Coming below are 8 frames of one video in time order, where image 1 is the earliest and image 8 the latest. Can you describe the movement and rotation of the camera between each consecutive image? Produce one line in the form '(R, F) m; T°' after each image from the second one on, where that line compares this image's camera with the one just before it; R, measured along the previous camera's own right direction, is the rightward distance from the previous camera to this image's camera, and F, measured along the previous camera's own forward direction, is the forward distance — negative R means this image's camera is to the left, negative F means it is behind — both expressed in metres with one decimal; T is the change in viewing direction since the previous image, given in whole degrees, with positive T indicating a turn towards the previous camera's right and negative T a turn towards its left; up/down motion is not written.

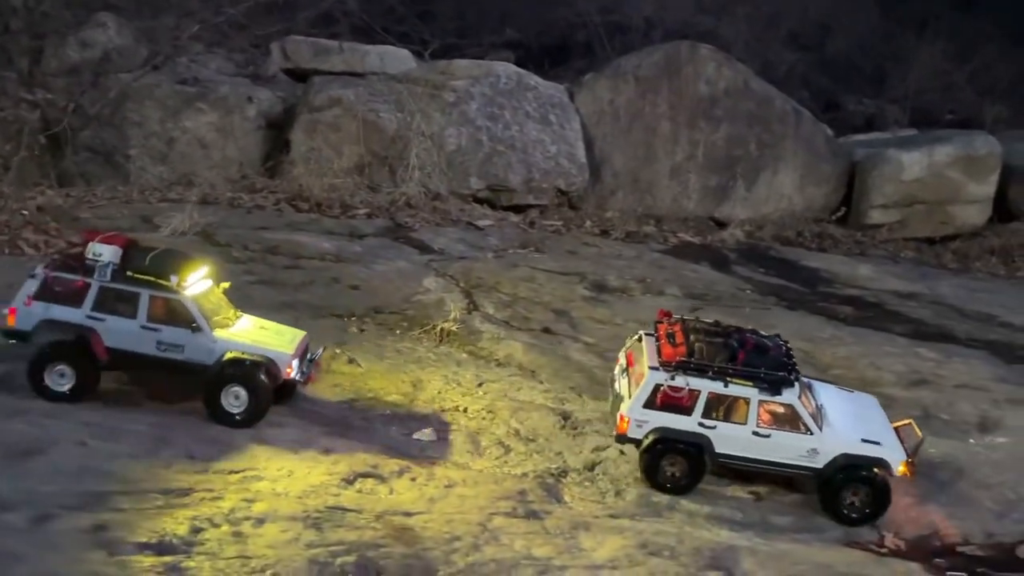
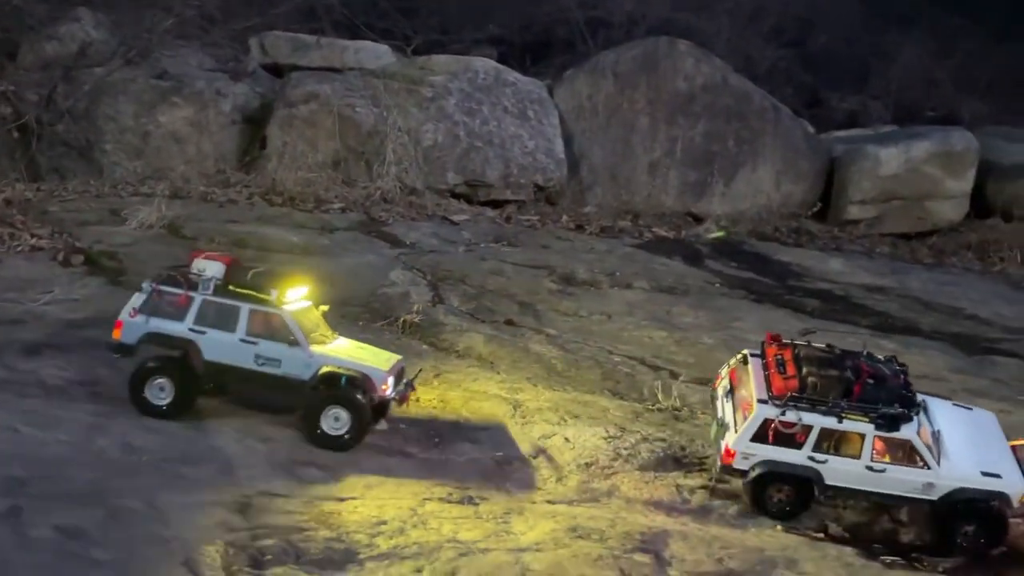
(+0.4, 0.0) m; 0°
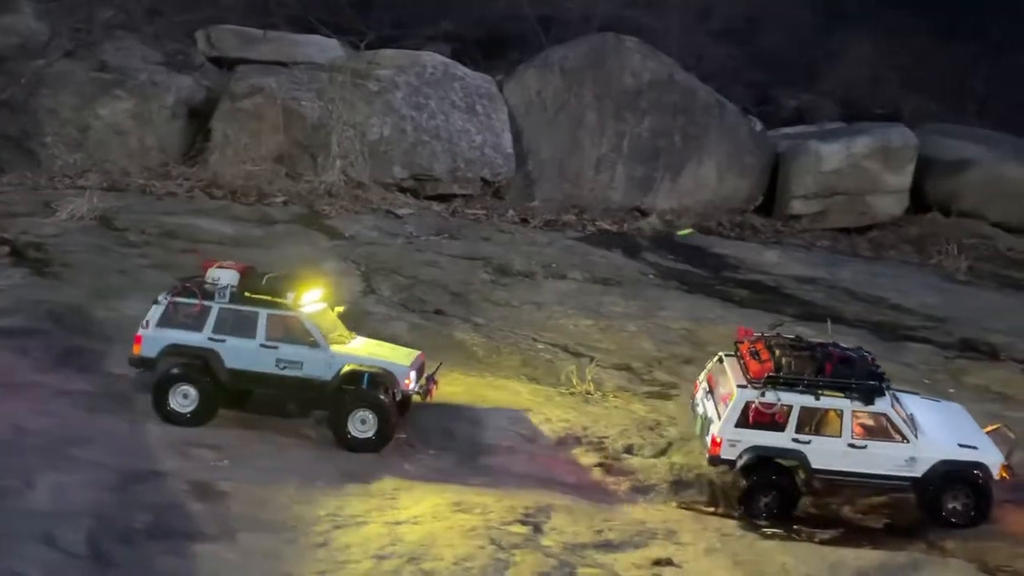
(+0.5, -0.1) m; +2°
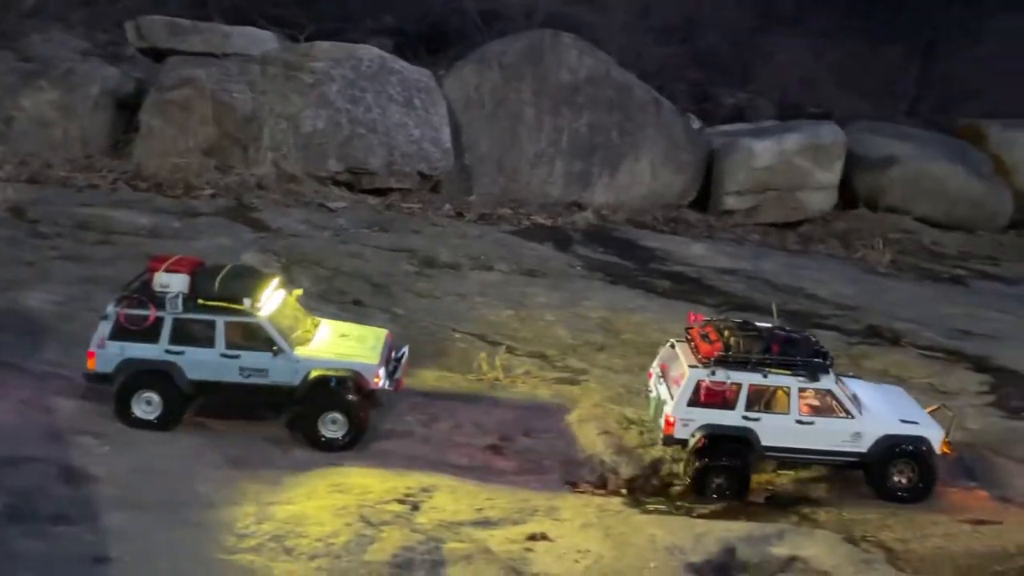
(+0.5, -0.1) m; +3°
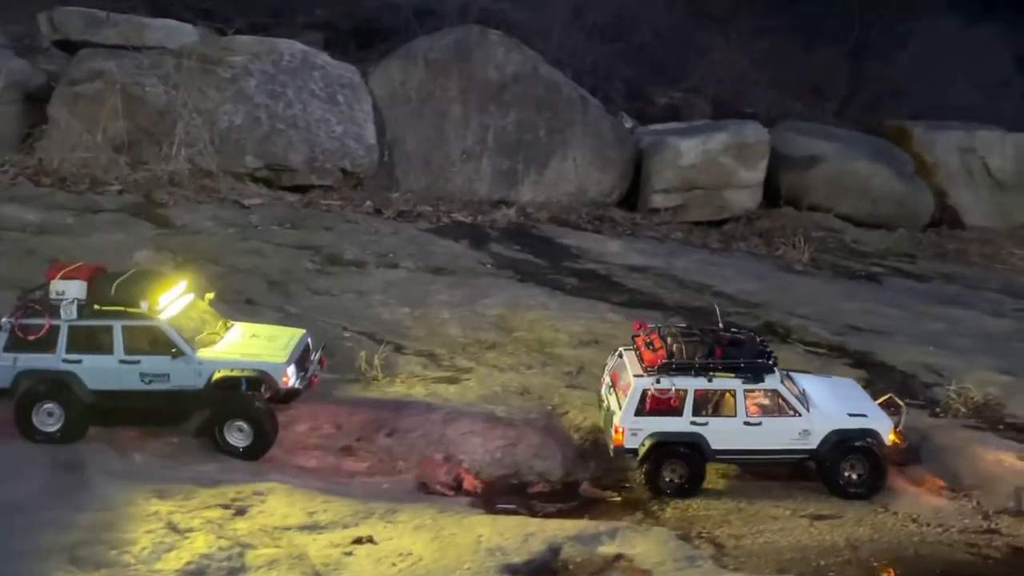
(+0.7, +0.1) m; +3°
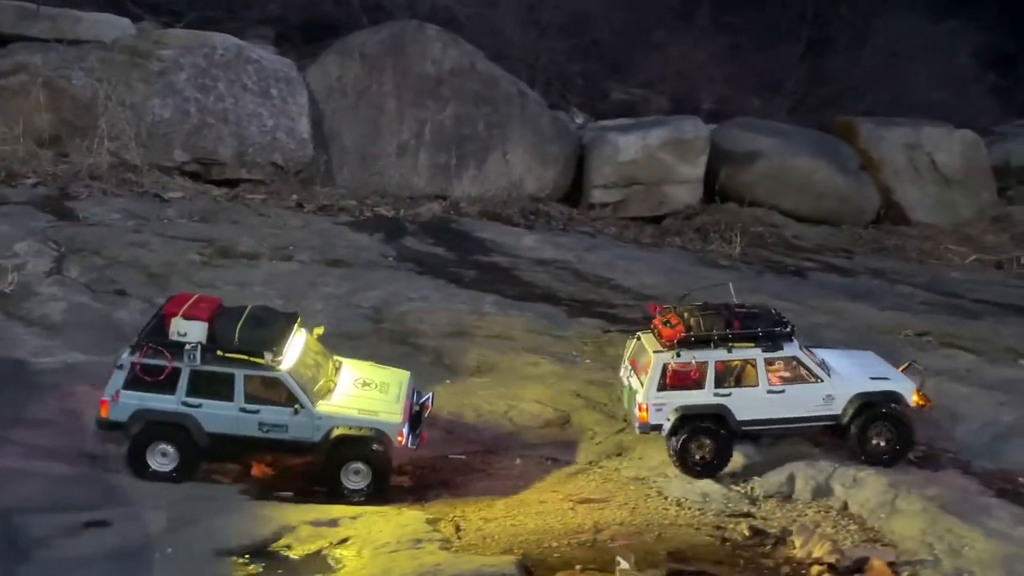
(+1.5, -0.1) m; 0°
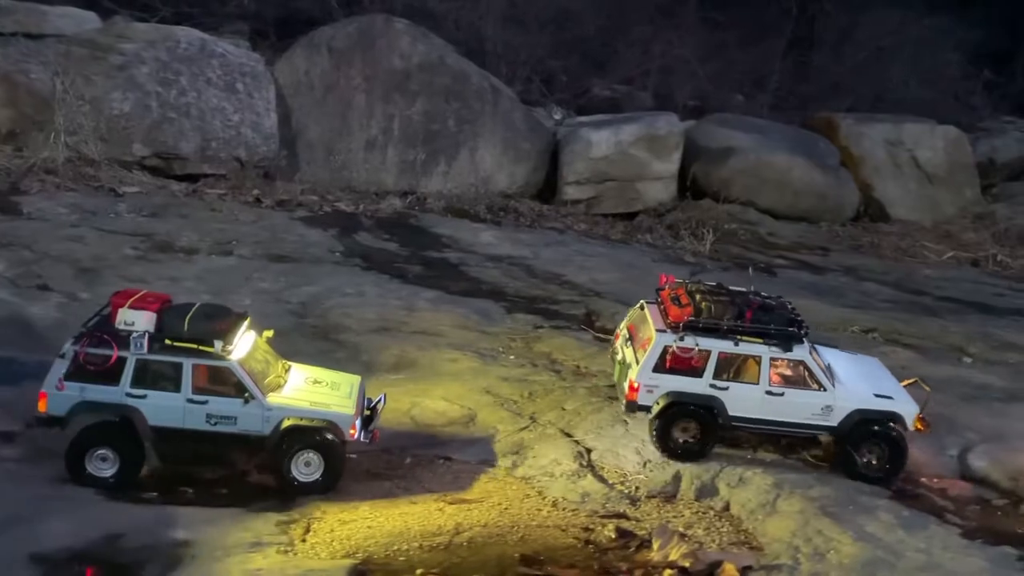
(+0.8, +0.2) m; 0°
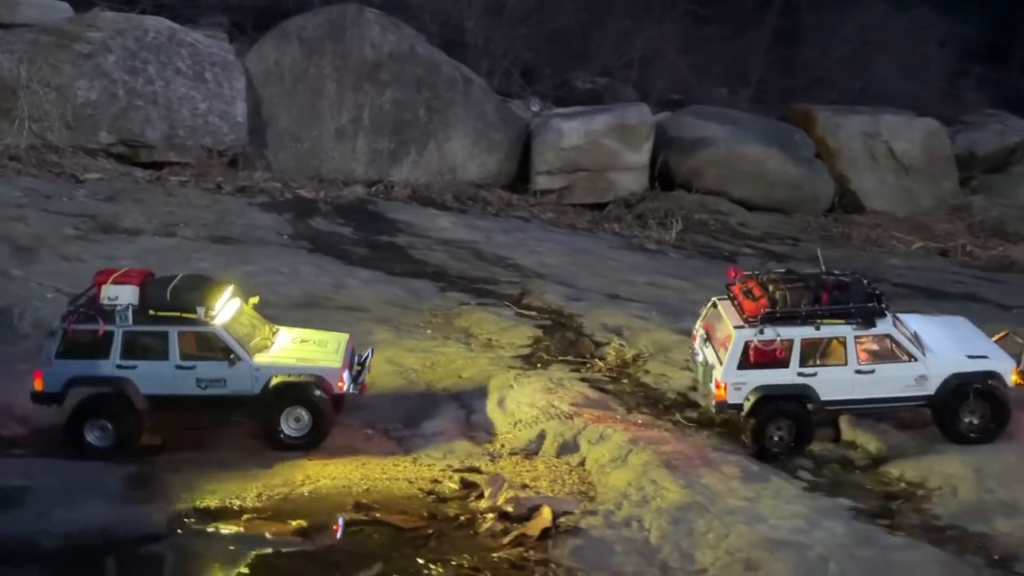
(+0.9, -0.1) m; 0°
